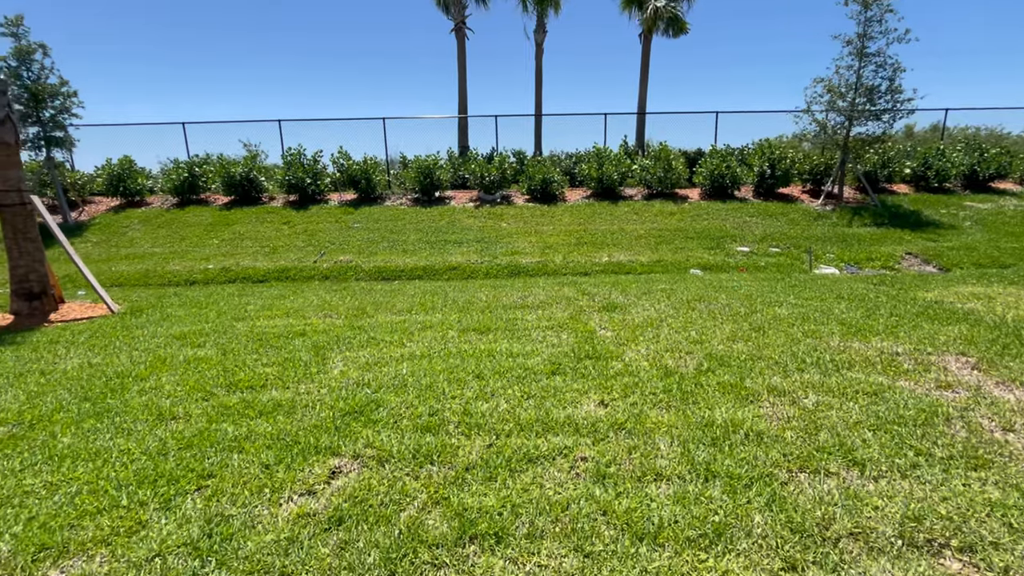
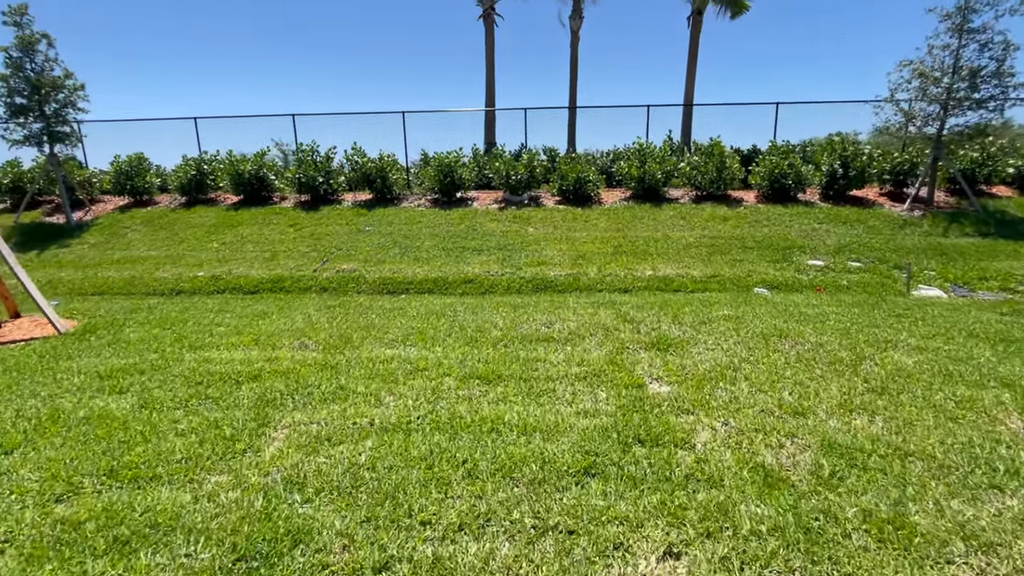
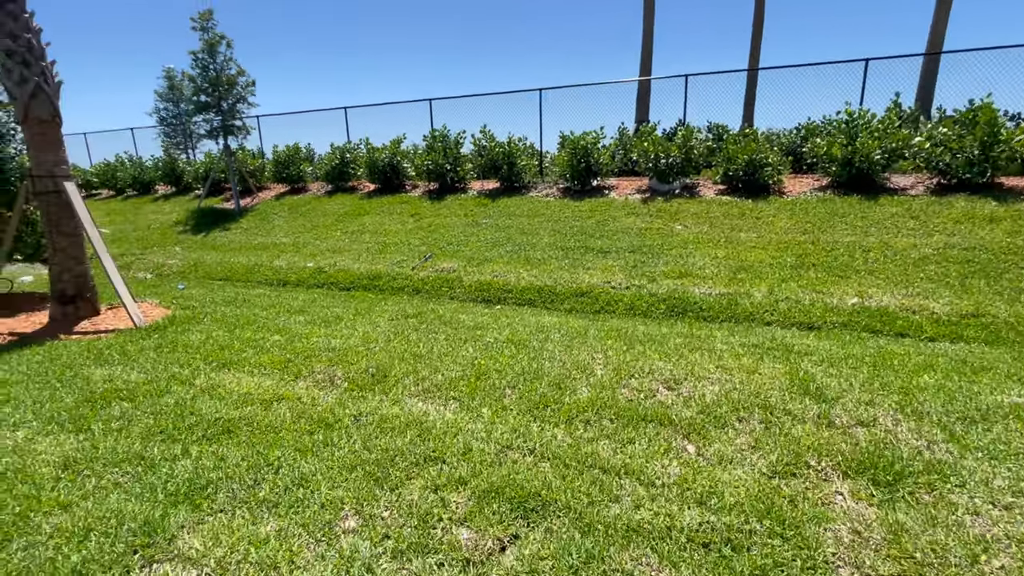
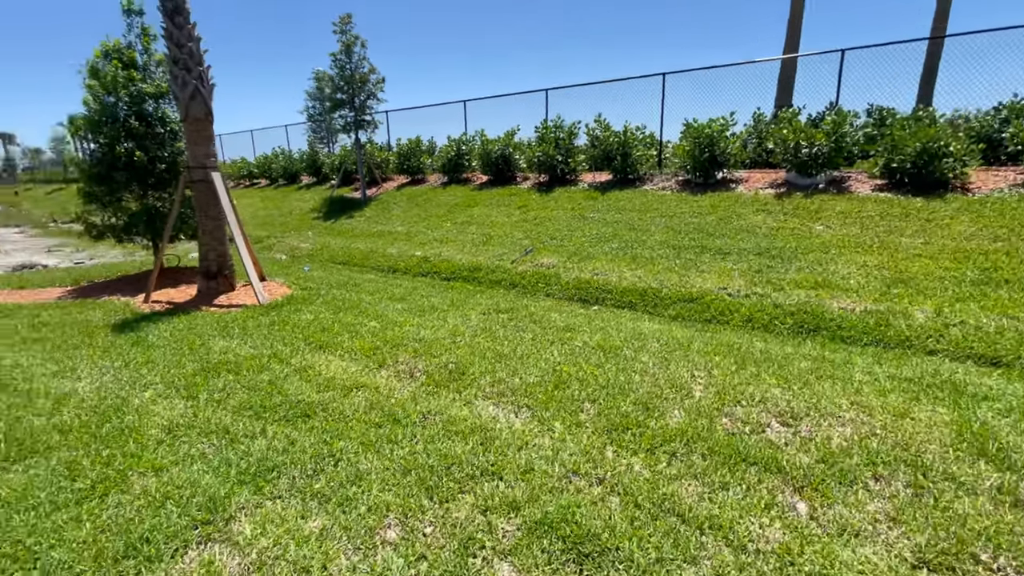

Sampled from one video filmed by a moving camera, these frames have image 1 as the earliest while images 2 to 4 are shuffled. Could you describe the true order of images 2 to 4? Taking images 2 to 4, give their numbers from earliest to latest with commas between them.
2, 3, 4
